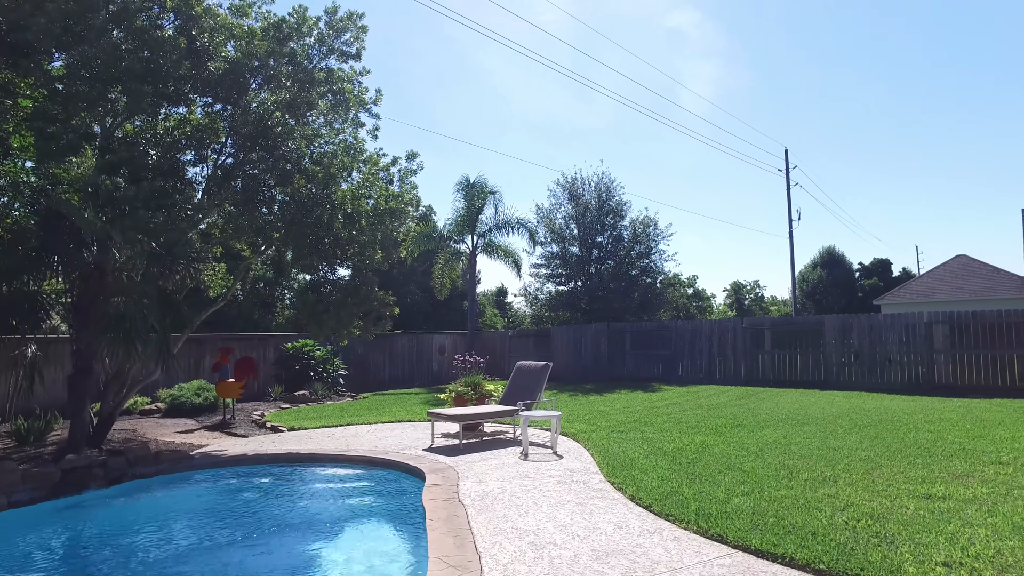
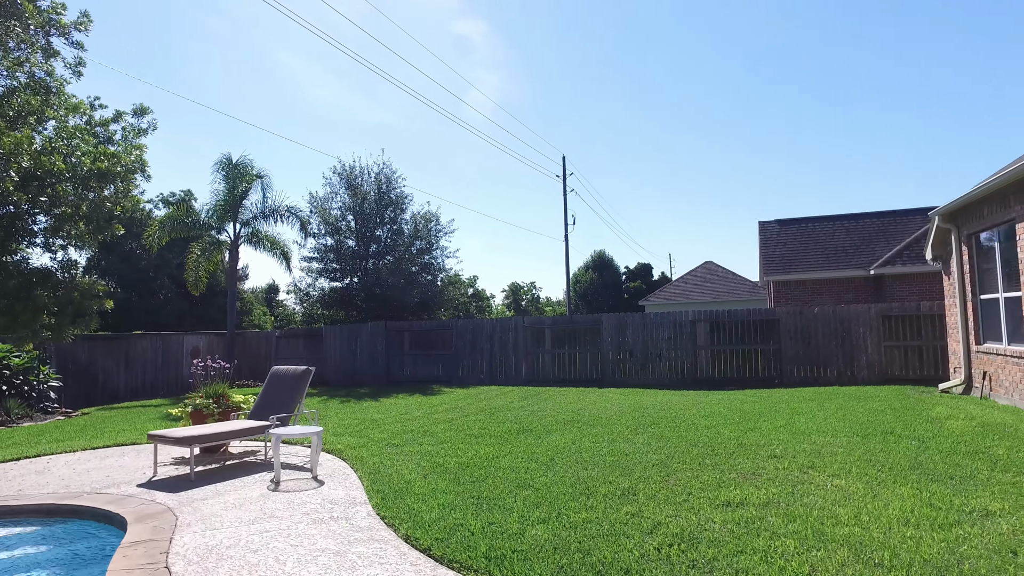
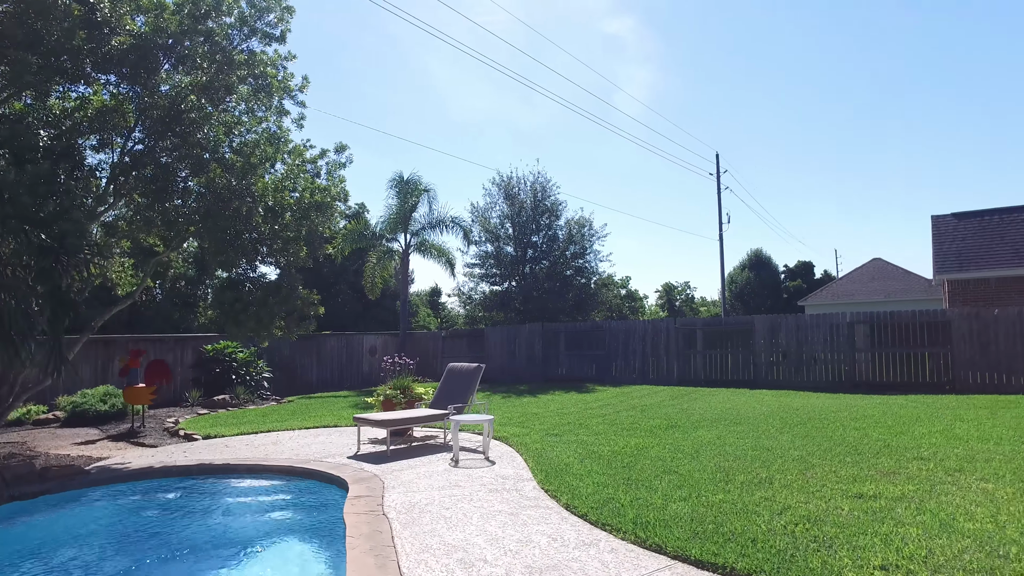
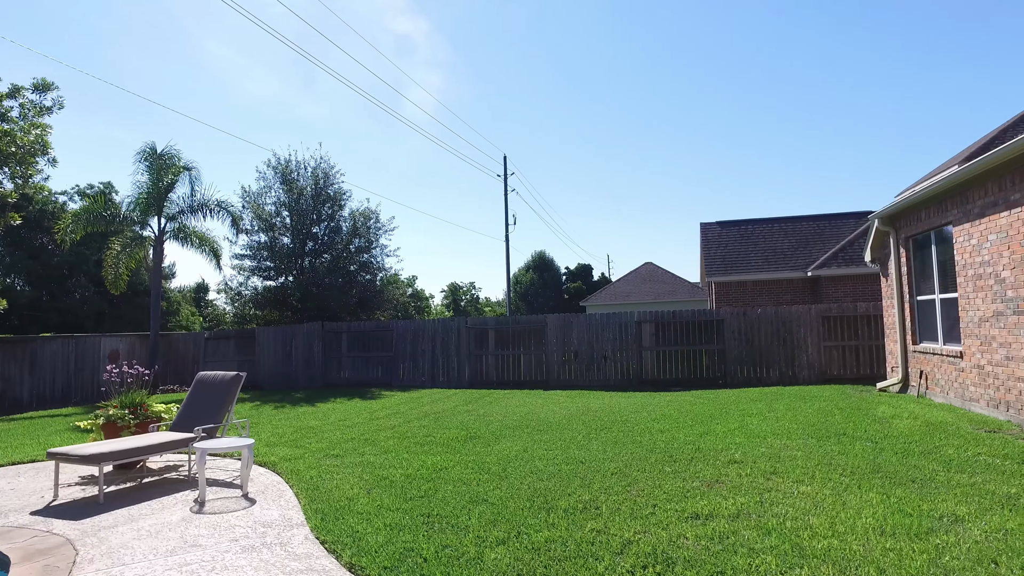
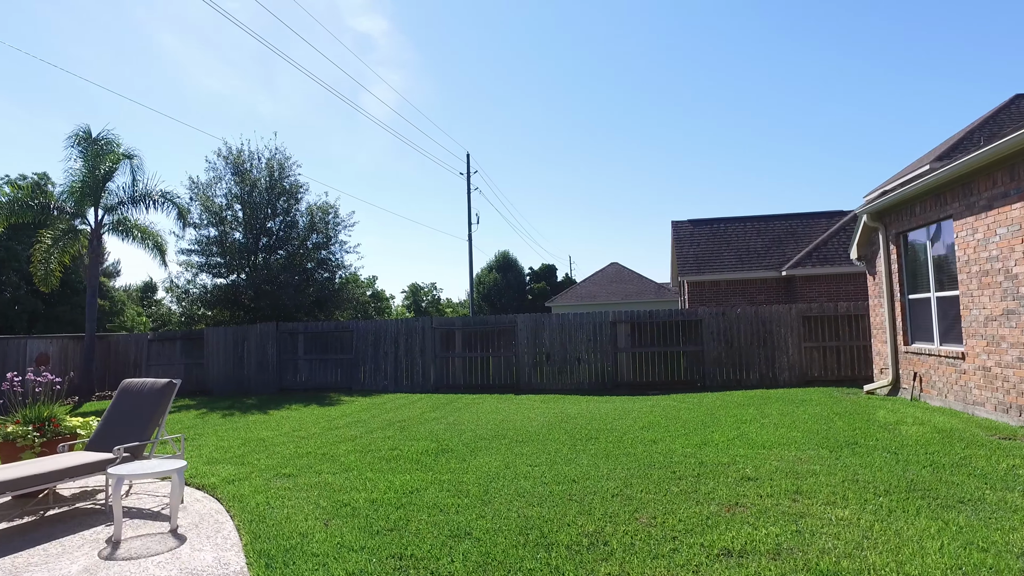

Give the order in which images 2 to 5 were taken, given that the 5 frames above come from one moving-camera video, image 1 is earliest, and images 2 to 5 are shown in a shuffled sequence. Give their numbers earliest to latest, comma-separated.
3, 2, 4, 5
